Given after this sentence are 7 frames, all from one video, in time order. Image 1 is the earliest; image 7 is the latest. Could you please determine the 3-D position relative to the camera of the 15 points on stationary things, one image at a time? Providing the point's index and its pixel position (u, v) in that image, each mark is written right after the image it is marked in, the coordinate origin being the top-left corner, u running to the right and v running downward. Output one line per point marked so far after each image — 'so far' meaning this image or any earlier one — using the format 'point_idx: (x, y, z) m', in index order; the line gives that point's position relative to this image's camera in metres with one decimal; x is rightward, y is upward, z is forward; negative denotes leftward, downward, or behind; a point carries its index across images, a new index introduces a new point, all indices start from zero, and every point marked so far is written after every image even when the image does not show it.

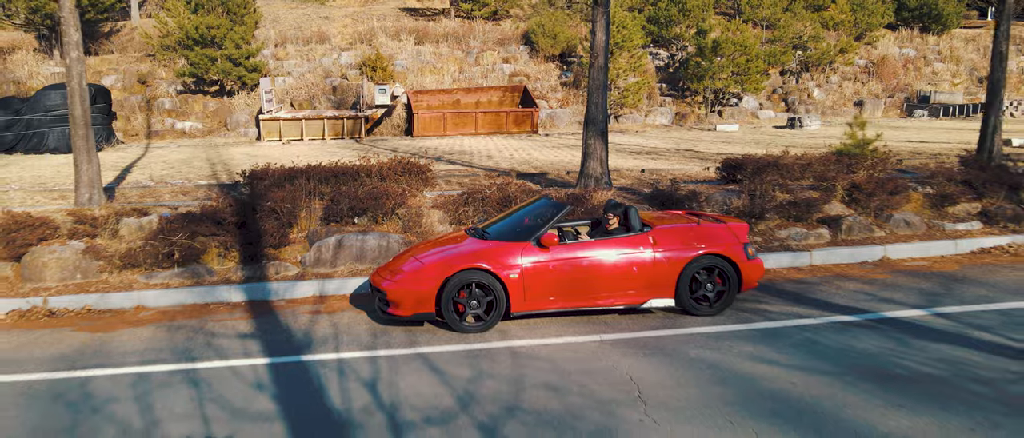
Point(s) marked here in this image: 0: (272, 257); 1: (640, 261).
0: (-2.5, -0.4, +9.0) m
1: (+1.0, -0.3, +6.8) m
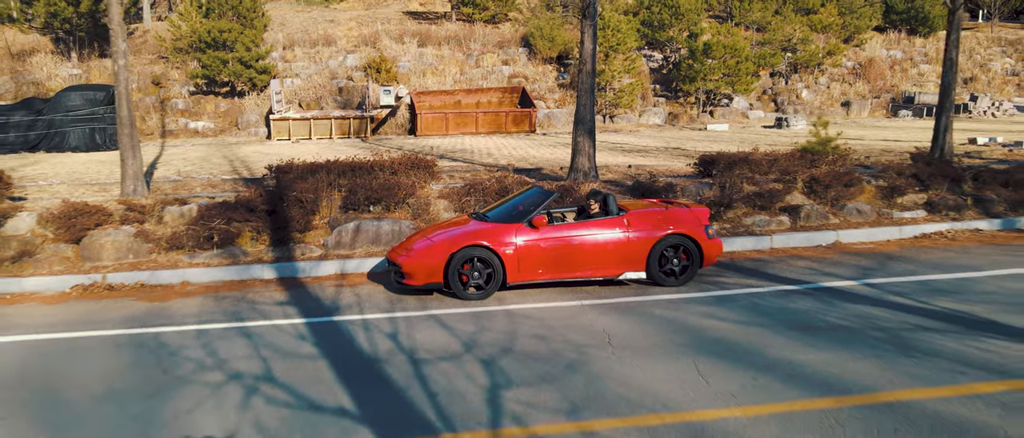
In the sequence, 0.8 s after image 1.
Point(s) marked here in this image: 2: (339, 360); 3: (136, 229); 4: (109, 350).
0: (-2.5, -0.2, +10.3) m
1: (+0.9, -0.2, +8.0) m
2: (-1.2, -1.0, +6.0) m
3: (-4.3, -0.1, +10.1) m
4: (-3.0, -1.0, +6.6) m
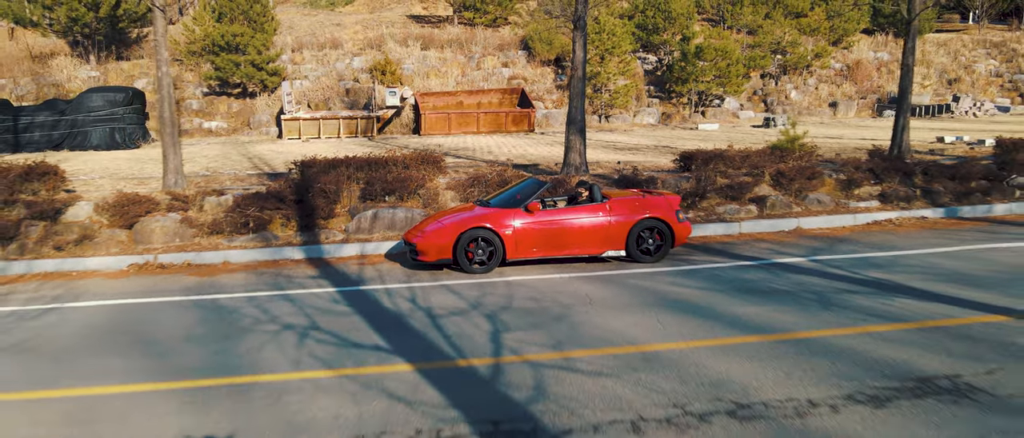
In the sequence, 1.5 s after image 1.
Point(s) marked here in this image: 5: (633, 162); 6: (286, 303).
0: (-2.5, -0.1, +11.7) m
1: (+0.9, 0.0, +9.4) m
2: (-1.2, -0.8, +7.4) m
3: (-4.3, 0.0, +11.5) m
4: (-3.0, -0.8, +8.0) m
5: (+2.2, +1.0, +15.8) m
6: (-2.1, -0.8, +8.1) m
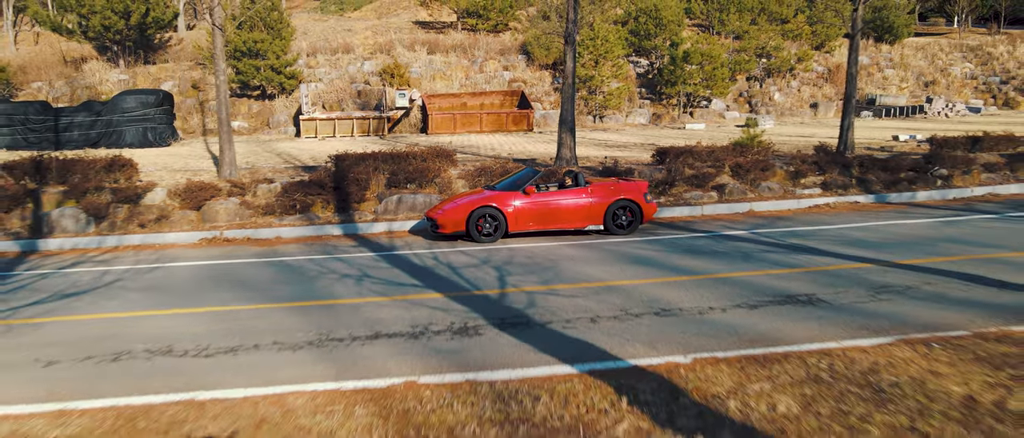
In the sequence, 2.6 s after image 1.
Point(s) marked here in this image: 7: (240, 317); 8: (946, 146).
0: (-2.5, +0.2, +14.1) m
1: (+0.9, +0.2, +11.8) m
2: (-1.2, -0.6, +9.8) m
3: (-4.3, +0.3, +13.9) m
4: (-3.0, -0.6, +10.4) m
5: (+2.2, +1.3, +18.2) m
6: (-2.1, -0.5, +10.6) m
7: (-2.3, -0.8, +7.4) m
8: (+8.5, +1.4, +17.2) m
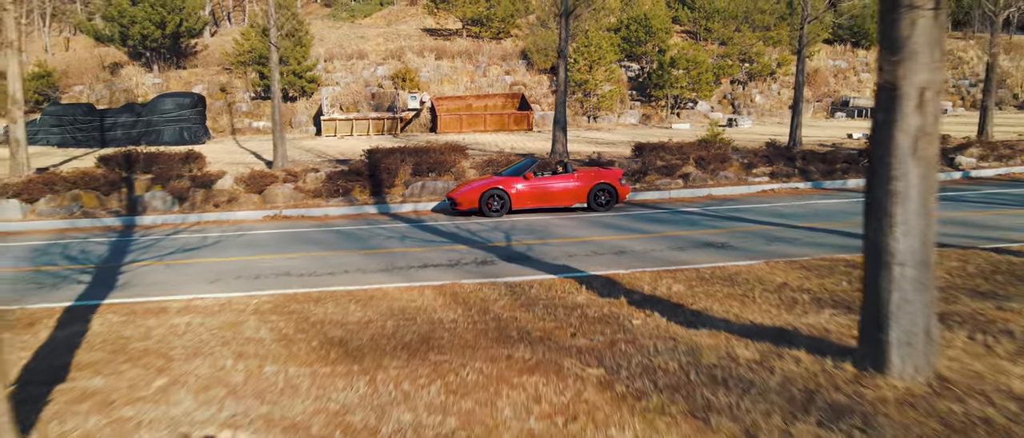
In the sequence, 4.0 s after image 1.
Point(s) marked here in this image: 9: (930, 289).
0: (-2.4, +0.5, +17.3) m
1: (+1.0, +0.6, +15.0) m
2: (-1.1, -0.2, +13.0) m
3: (-4.2, +0.6, +17.1) m
4: (-3.0, -0.2, +13.6) m
5: (+2.2, +1.6, +21.4) m
6: (-2.0, -0.2, +13.8) m
7: (-2.3, -0.5, +10.6) m
8: (+8.5, +1.7, +20.4) m
9: (+2.1, -0.3, +4.4) m
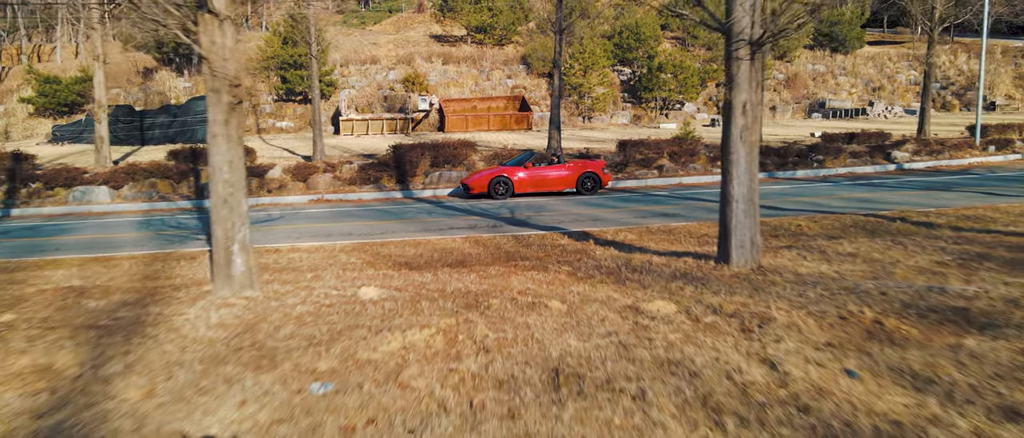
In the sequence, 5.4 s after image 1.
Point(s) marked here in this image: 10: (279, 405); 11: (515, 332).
0: (-2.4, +0.9, +20.7) m
1: (+1.0, +0.9, +18.4) m
2: (-1.1, +0.2, +16.4) m
3: (-4.2, +1.0, +20.5) m
4: (-2.9, +0.2, +17.0) m
5: (+2.3, +2.0, +24.8) m
6: (-2.0, +0.2, +17.1) m
7: (-2.2, -0.1, +14.0) m
8: (+8.6, +2.1, +23.8) m
9: (+2.1, 0.0, +7.8) m
10: (-1.1, -0.9, +4.2) m
11: (0.0, -0.7, +5.6) m
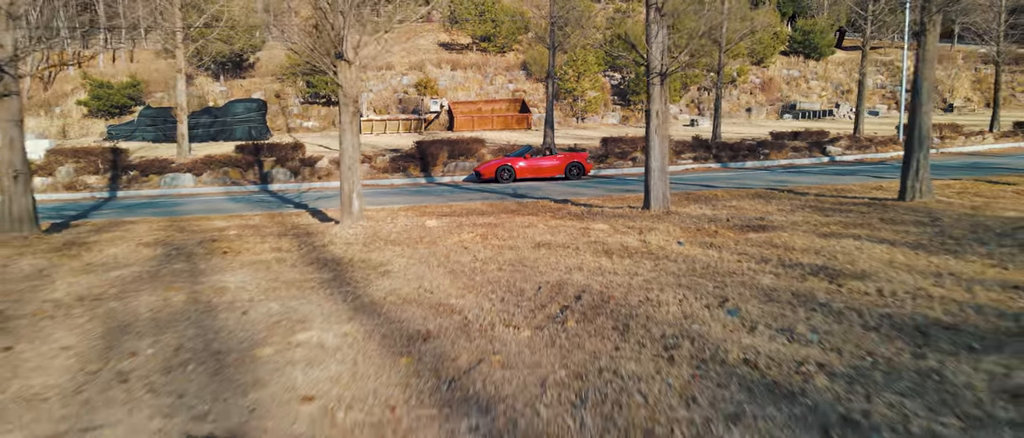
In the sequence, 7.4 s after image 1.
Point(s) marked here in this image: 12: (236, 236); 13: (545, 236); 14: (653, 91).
0: (-2.3, +1.4, +25.5) m
1: (+1.1, +1.5, +23.3) m
2: (-1.0, +0.7, +21.3) m
3: (-4.1, +1.5, +25.4) m
4: (-2.8, +0.7, +21.8) m
5: (+2.3, +2.5, +29.7) m
6: (-1.9, +0.7, +22.0) m
7: (-2.1, +0.4, +18.8) m
8: (+8.6, +2.6, +28.7) m
9: (+2.2, +0.6, +12.6) m
10: (-1.0, -0.3, +9.1) m
11: (+0.1, -0.2, +10.5) m
12: (-3.4, -0.2, +11.0) m
13: (+0.4, -0.2, +10.2) m
14: (+2.0, +1.8, +12.4) m
